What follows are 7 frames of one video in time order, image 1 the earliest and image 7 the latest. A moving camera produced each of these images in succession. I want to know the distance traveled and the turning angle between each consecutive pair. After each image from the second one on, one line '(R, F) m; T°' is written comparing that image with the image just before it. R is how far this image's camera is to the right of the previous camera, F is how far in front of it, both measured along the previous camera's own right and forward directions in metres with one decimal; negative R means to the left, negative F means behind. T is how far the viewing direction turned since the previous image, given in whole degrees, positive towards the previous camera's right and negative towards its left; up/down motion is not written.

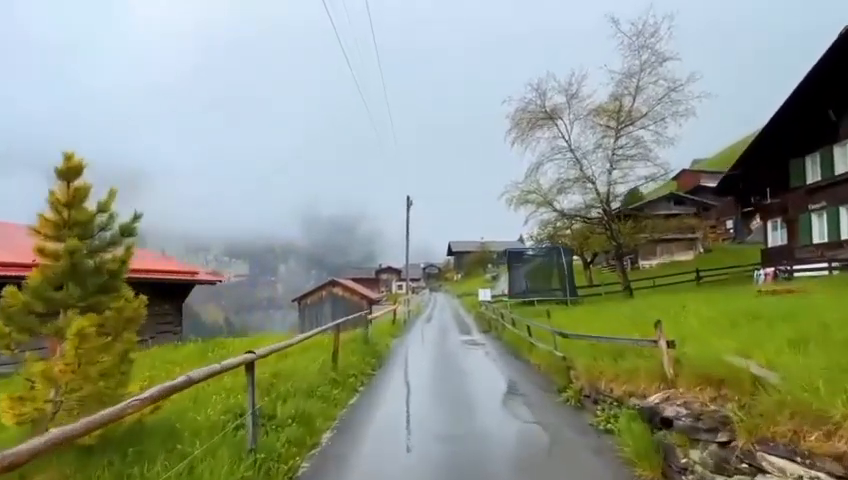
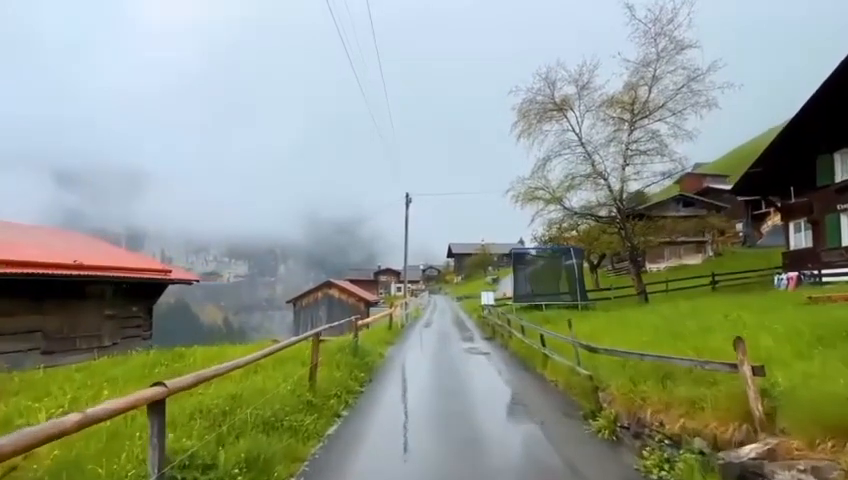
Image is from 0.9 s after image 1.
(0.0, +1.6) m; 0°
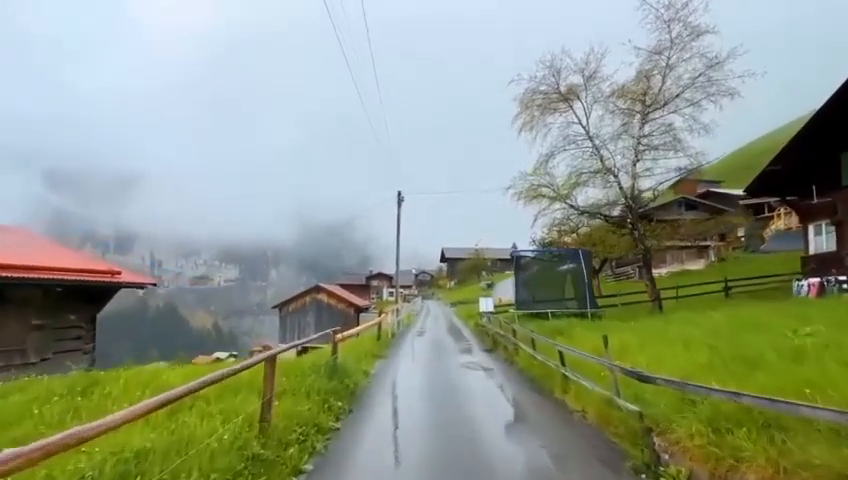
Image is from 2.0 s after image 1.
(0.0, +2.0) m; +1°
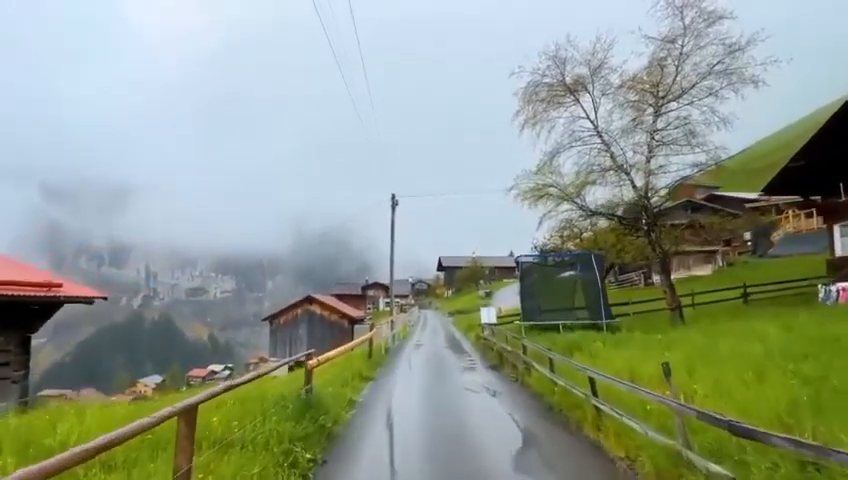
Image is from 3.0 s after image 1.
(0.0, +1.8) m; 0°
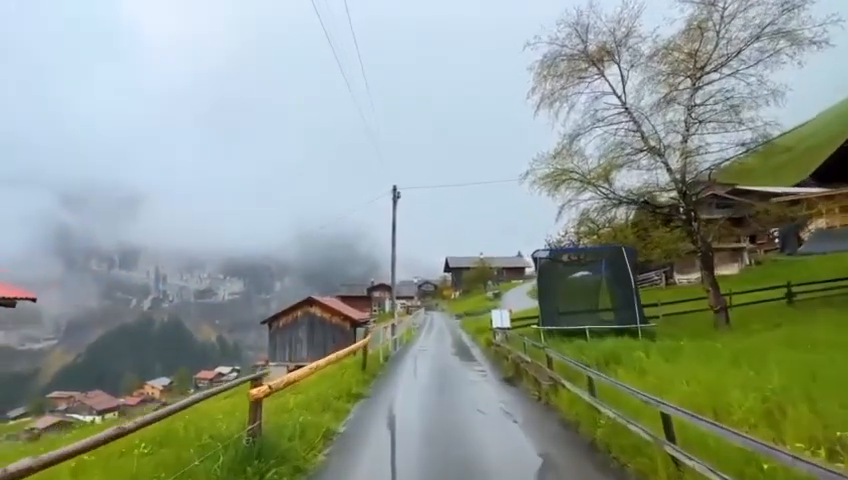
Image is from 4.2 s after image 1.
(+0.1, +2.4) m; -1°
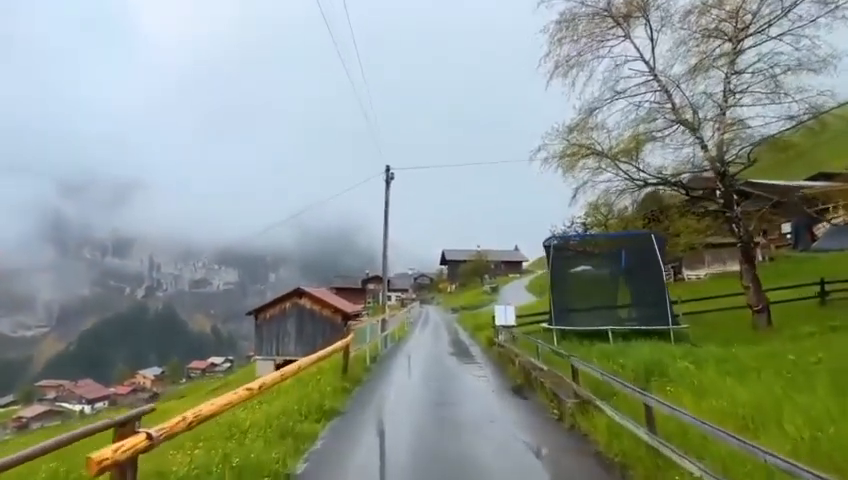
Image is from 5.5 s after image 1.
(0.0, +2.2) m; 0°
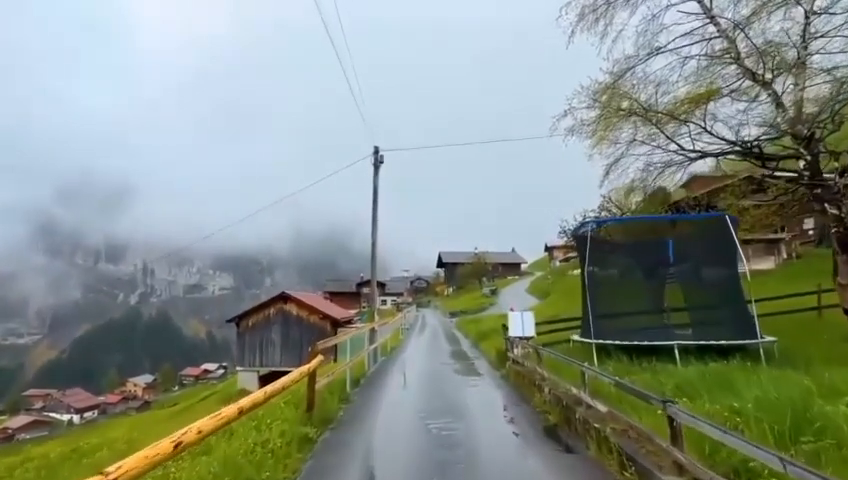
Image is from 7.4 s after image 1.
(0.0, +3.2) m; 0°
